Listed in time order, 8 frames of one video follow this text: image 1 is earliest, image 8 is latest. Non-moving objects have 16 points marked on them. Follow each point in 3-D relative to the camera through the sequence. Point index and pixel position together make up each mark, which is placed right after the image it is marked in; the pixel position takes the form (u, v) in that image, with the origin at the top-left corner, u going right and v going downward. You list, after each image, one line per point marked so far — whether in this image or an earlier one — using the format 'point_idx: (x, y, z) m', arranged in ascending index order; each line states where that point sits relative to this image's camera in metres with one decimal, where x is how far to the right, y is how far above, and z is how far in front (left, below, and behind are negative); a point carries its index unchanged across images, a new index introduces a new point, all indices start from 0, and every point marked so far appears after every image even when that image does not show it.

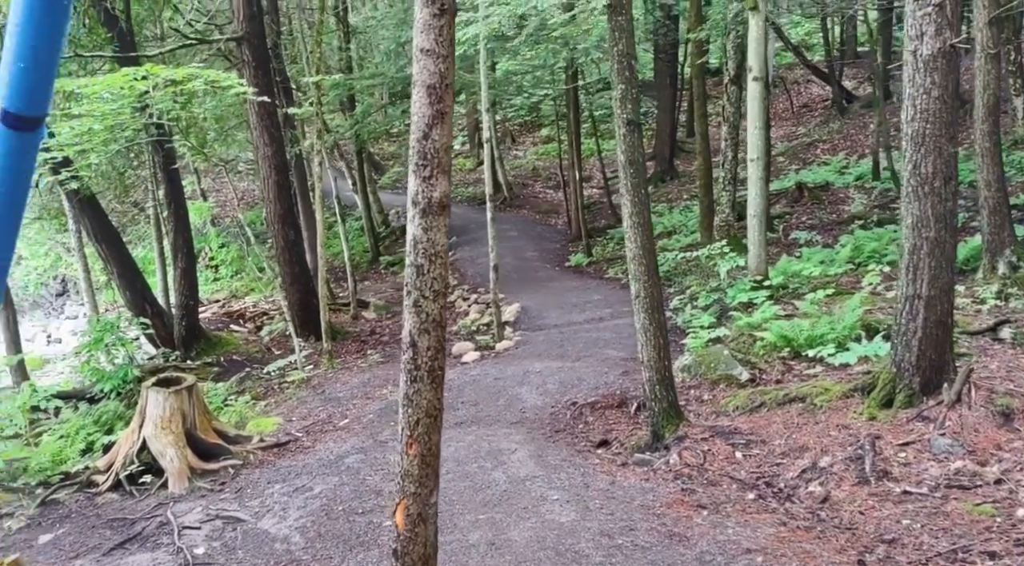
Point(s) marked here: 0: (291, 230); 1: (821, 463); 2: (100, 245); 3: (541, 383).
0: (-3.5, +0.8, +18.8) m
1: (+2.8, -1.7, +10.6) m
2: (-6.4, +0.6, +18.8) m
3: (+0.3, -1.1, +13.3) m
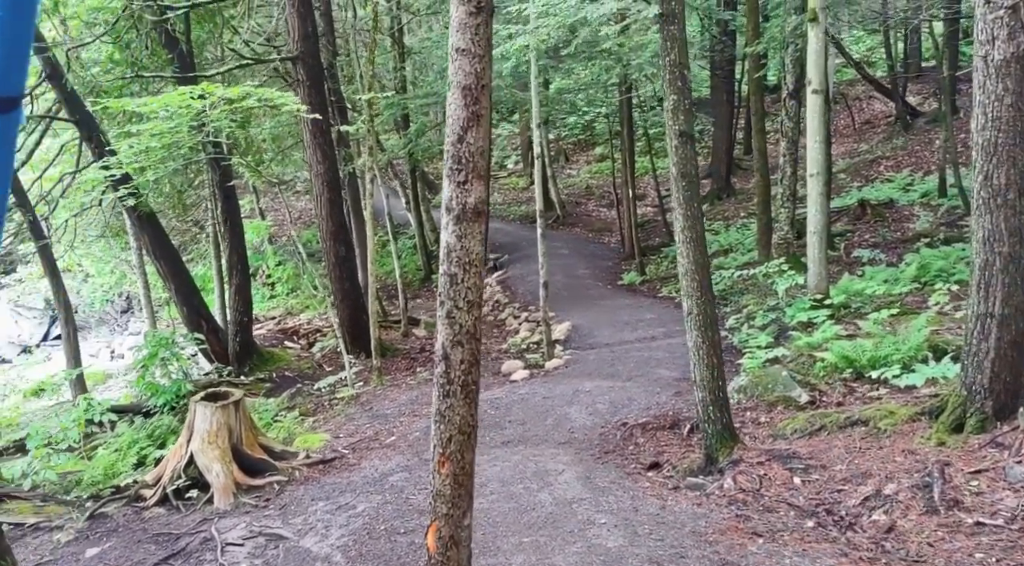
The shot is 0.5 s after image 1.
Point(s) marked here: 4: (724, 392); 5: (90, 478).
0: (-2.7, +0.6, +18.6) m
1: (+3.2, -1.8, +10.1) m
2: (-5.6, +0.4, +18.8) m
3: (+0.8, -1.3, +13.0) m
4: (+1.9, -1.0, +10.9) m
5: (-4.5, -2.1, +12.5) m
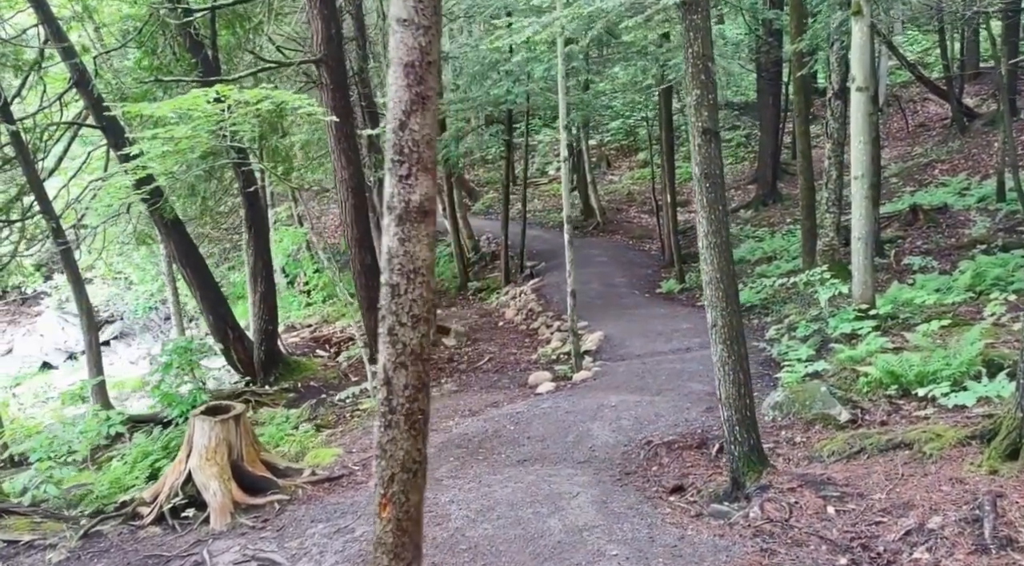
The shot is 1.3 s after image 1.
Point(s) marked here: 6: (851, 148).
0: (-2.2, +0.4, +18.0) m
1: (+3.3, -1.9, +9.3) m
2: (-5.1, +0.2, +18.3) m
3: (+1.1, -1.4, +12.2) m
4: (+2.1, -1.1, +10.1) m
5: (-4.3, -2.2, +12.0) m
6: (+4.3, +1.7, +15.0) m
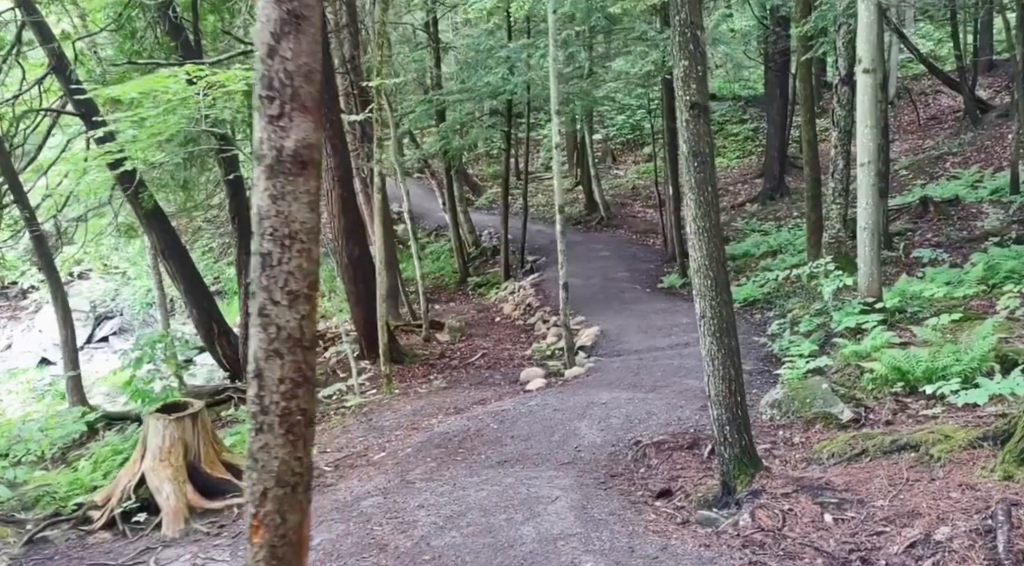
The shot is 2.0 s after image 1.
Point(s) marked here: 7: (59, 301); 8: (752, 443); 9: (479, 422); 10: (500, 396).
0: (-2.3, +0.5, +17.4) m
1: (+3.1, -1.8, +8.6) m
2: (-5.2, +0.4, +17.7) m
3: (+0.9, -1.3, +11.6) m
4: (+1.9, -1.0, +9.4) m
5: (-4.5, -2.1, +11.4) m
6: (+4.2, +1.8, +14.3) m
7: (-6.4, -0.3, +16.7) m
8: (+2.0, -1.3, +9.6) m
9: (-0.4, -1.4, +12.0) m
10: (-0.2, -1.3, +13.9) m
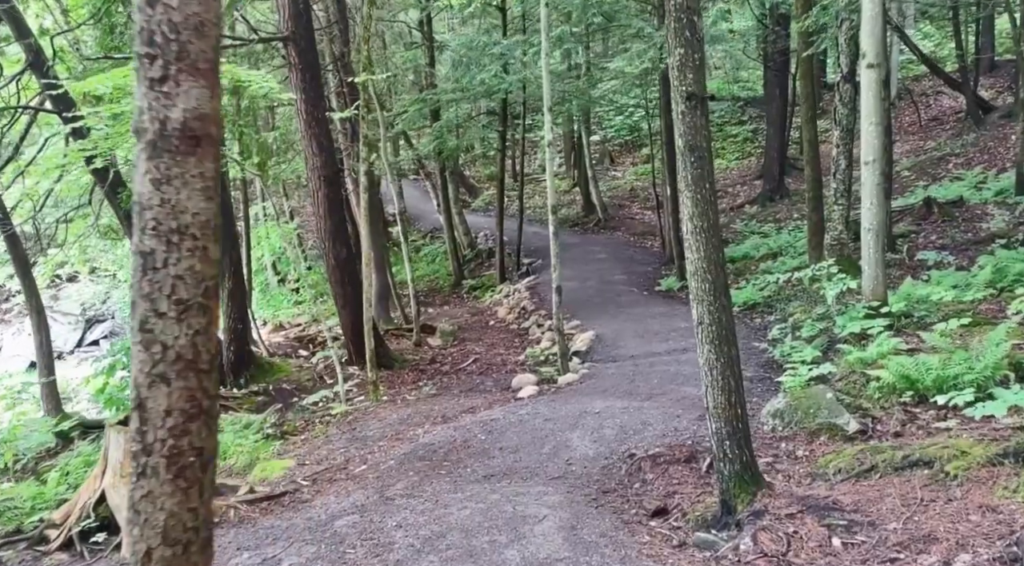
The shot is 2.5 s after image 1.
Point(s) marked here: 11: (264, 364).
0: (-2.4, +0.5, +16.9) m
1: (+3.0, -1.9, +8.1) m
2: (-5.3, +0.3, +17.2) m
3: (+0.8, -1.4, +11.0) m
4: (+1.8, -1.0, +8.9) m
5: (-4.6, -2.1, +10.8) m
6: (+4.1, +1.8, +13.8) m
7: (-6.6, -0.3, +16.1) m
8: (+1.9, -1.4, +9.1) m
9: (-0.5, -1.5, +11.5) m
10: (-0.3, -1.4, +13.3) m
11: (-3.8, -1.3, +18.0) m
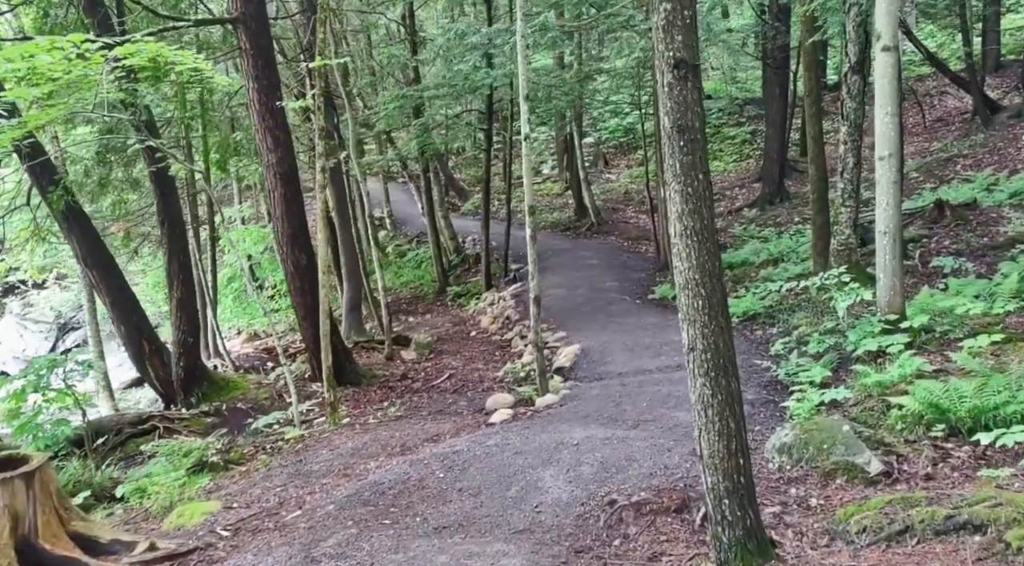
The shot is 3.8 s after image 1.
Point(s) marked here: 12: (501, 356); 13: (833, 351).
0: (-2.7, +0.4, +15.3) m
1: (+2.7, -1.9, +6.5) m
2: (-5.6, +0.2, +15.6) m
3: (+0.5, -1.5, +9.5) m
4: (+1.5, -1.1, +7.4) m
5: (-4.9, -2.2, +9.3) m
6: (+3.8, +1.7, +12.2) m
7: (-6.9, -0.4, +14.6) m
8: (+1.6, -1.4, +7.6) m
9: (-0.8, -1.6, +10.0) m
10: (-0.6, -1.5, +11.8) m
11: (-4.1, -1.4, +16.5) m
12: (-0.2, -1.1, +18.0) m
13: (+3.3, -0.7, +12.2) m
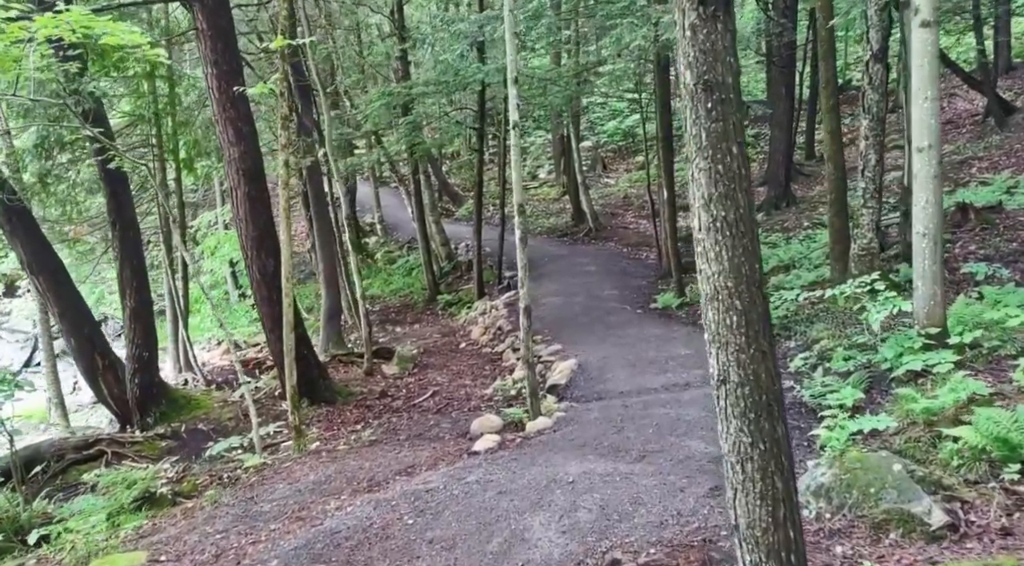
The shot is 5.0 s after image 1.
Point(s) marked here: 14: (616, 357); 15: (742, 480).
0: (-2.9, +0.3, +13.8) m
1: (+2.6, -2.0, +5.0) m
2: (-5.8, +0.1, +14.1) m
3: (+0.4, -1.5, +8.0) m
4: (+1.4, -1.2, +5.9) m
5: (-5.0, -2.2, +7.8) m
6: (+3.7, +1.6, +10.8) m
7: (-7.0, -0.5, +13.1) m
8: (+1.5, -1.5, +6.1) m
9: (-0.9, -1.6, +8.5) m
10: (-0.7, -1.6, +10.3) m
11: (-4.2, -1.5, +15.0) m
12: (-0.3, -1.2, +16.5) m
13: (+3.2, -0.8, +10.8) m
14: (+1.3, -0.9, +14.1) m
15: (+1.1, -0.8, +5.9) m
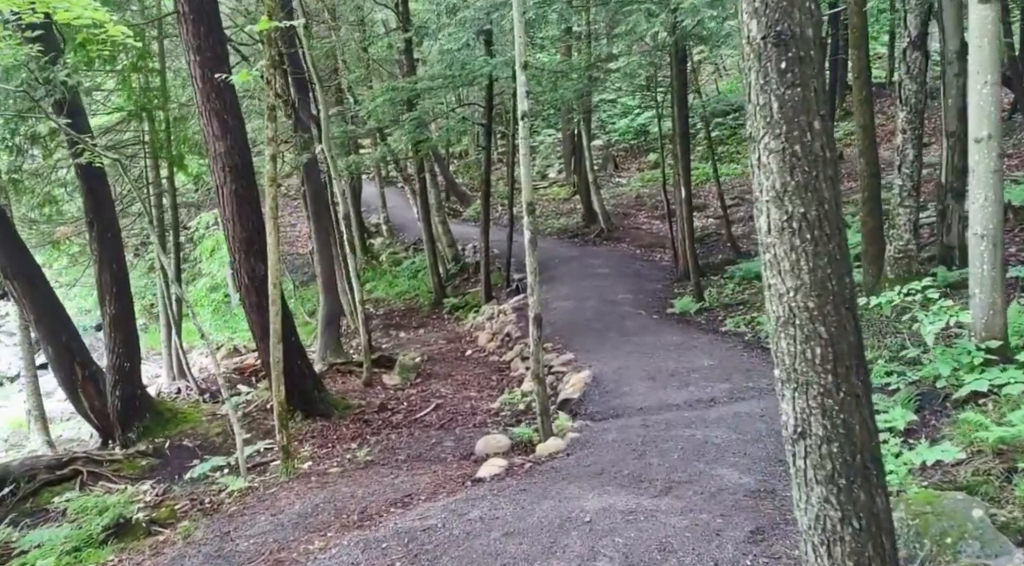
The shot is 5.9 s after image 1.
0: (-2.8, +0.2, +12.8) m
1: (+2.7, -2.0, +3.9) m
2: (-5.6, 0.0, +13.1) m
3: (+0.4, -1.6, +6.9) m
4: (+1.4, -1.2, +4.8) m
5: (-5.0, -2.3, +6.7) m
6: (+3.7, +1.5, +9.7) m
7: (-6.9, -0.6, +12.1) m
8: (+1.5, -1.5, +5.0) m
9: (-0.8, -1.7, +7.4) m
10: (-0.6, -1.6, +9.2) m
11: (-4.1, -1.5, +13.9) m
12: (-0.2, -1.3, +15.4) m
13: (+3.3, -0.8, +9.7) m
14: (+1.4, -1.0, +13.0) m
15: (+1.2, -0.9, +4.8) m
